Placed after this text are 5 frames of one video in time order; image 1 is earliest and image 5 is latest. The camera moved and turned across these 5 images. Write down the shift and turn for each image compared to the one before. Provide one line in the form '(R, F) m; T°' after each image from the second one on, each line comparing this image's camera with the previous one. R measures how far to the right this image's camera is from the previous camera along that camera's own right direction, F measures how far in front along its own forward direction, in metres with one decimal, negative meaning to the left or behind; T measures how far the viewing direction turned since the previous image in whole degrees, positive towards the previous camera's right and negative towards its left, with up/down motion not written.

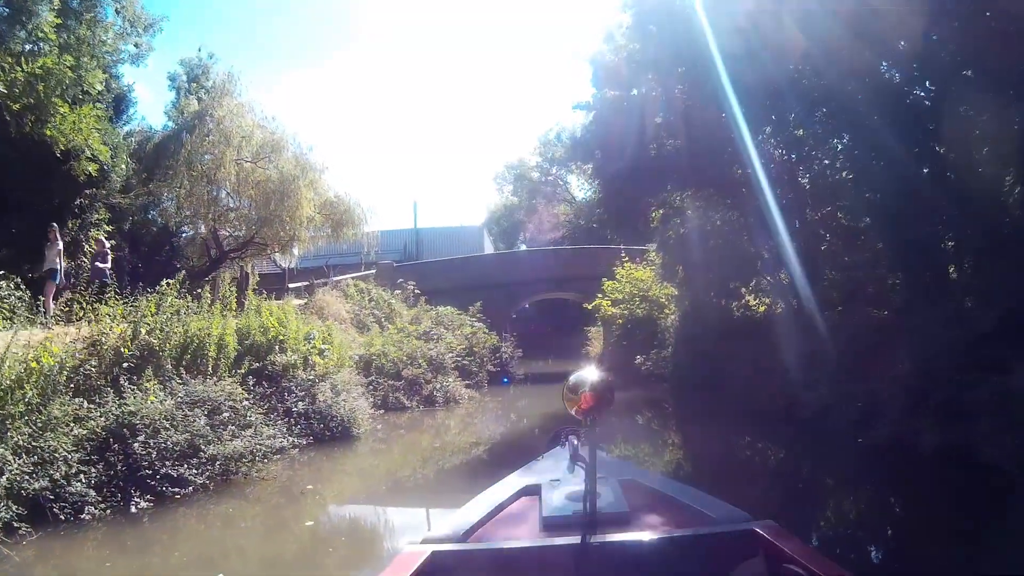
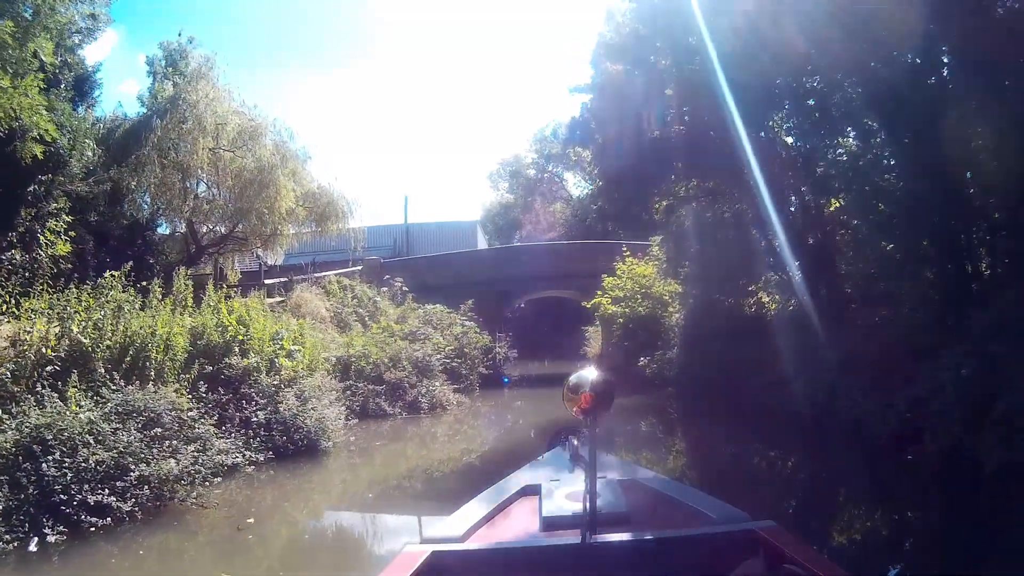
(0.0, +0.8) m; 0°
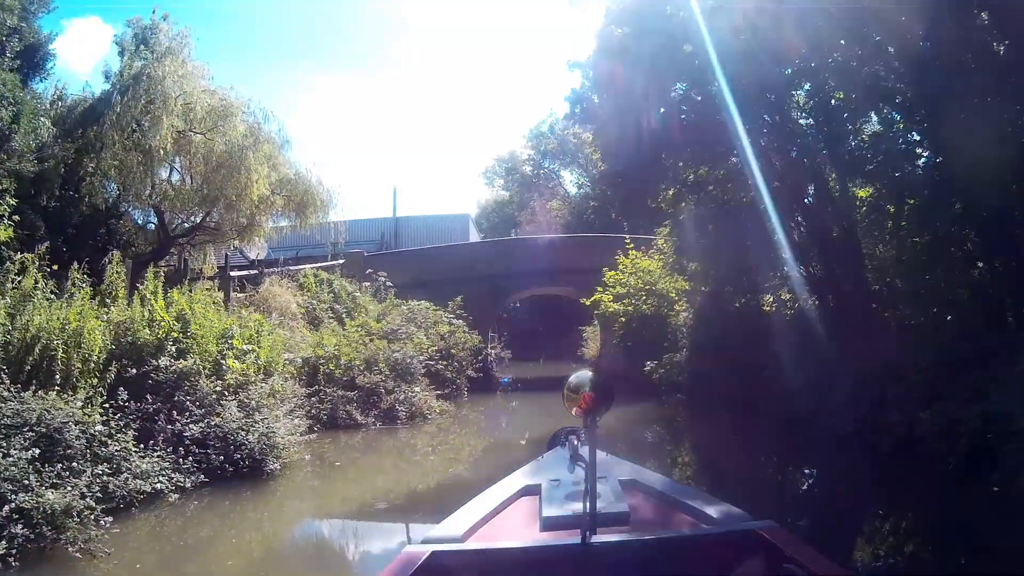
(+0.1, +1.0) m; 0°
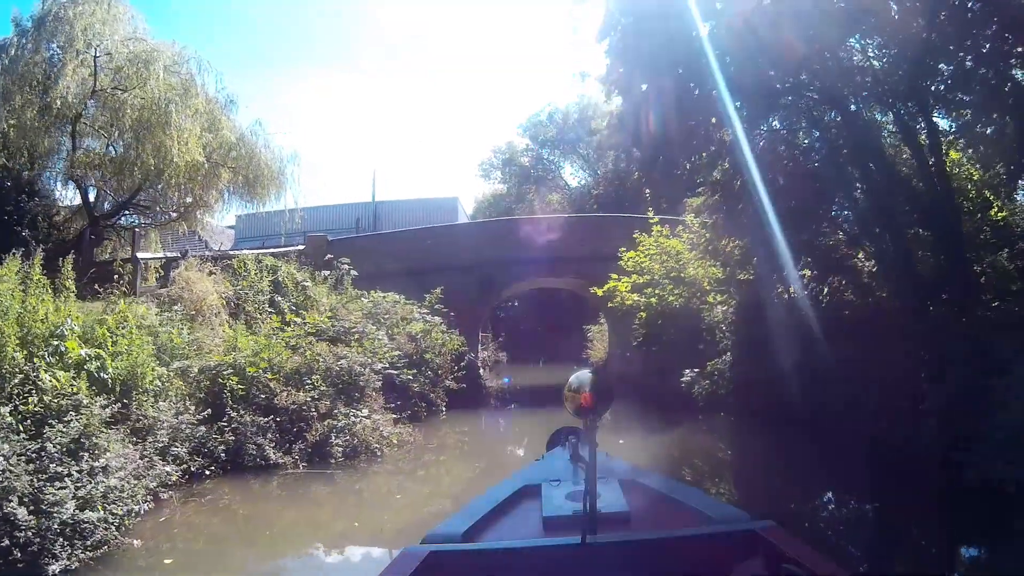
(+0.1, +2.2) m; 0°
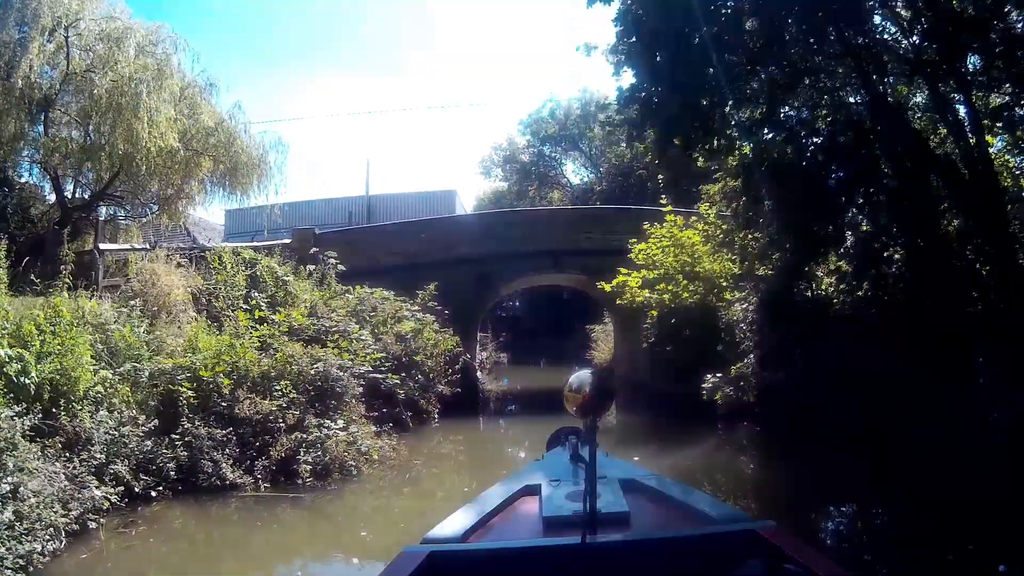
(0.0, +0.7) m; 0°
